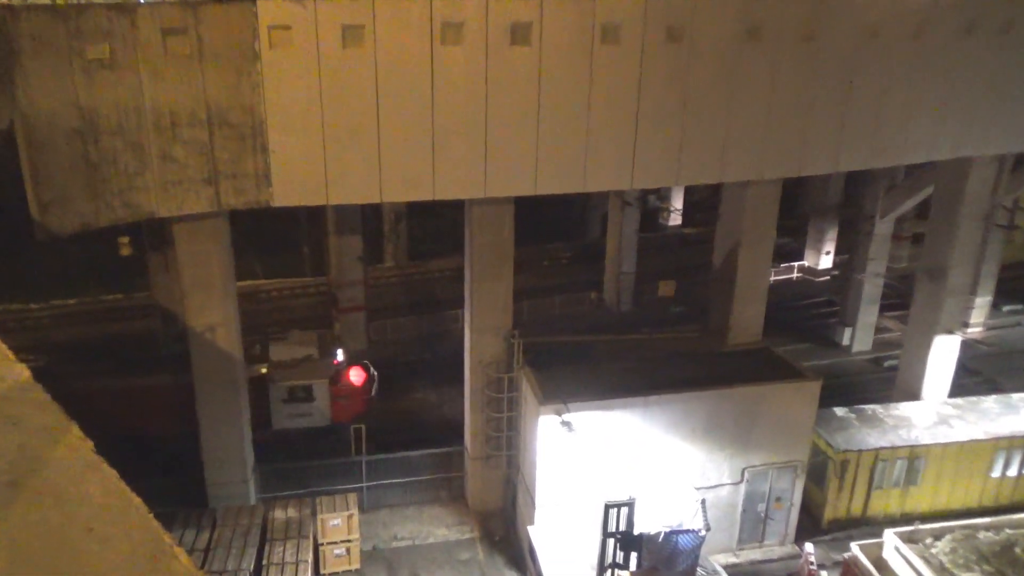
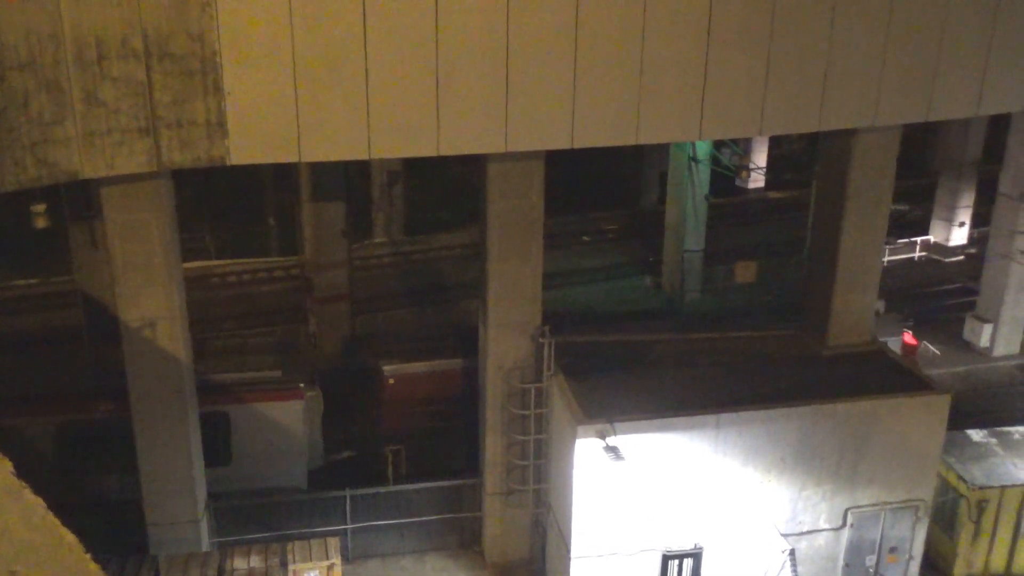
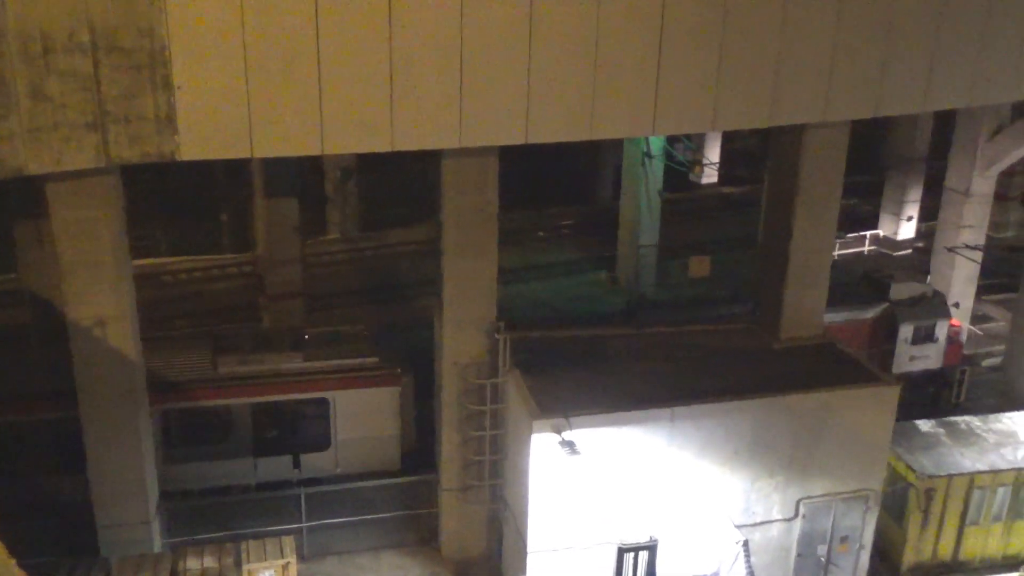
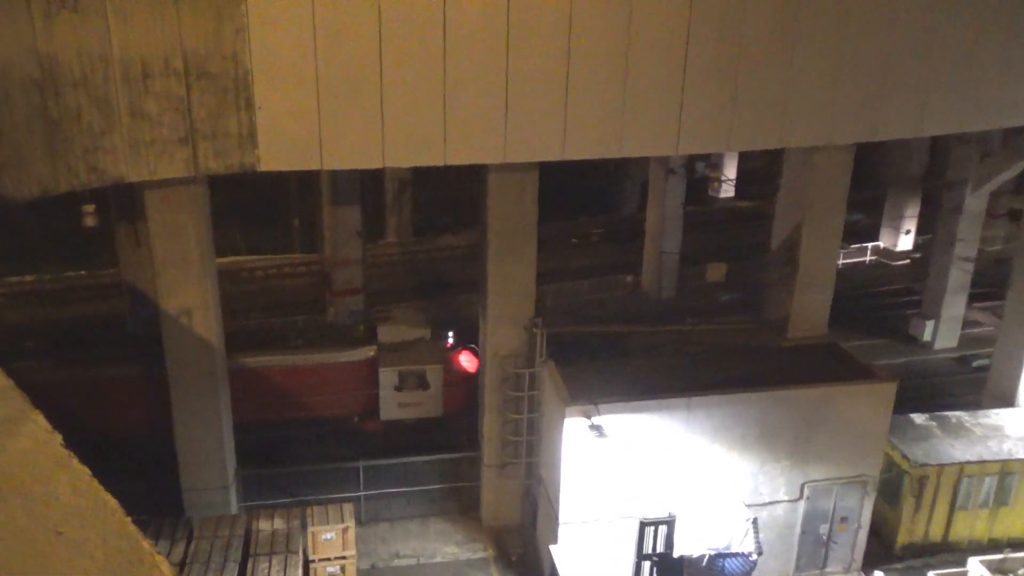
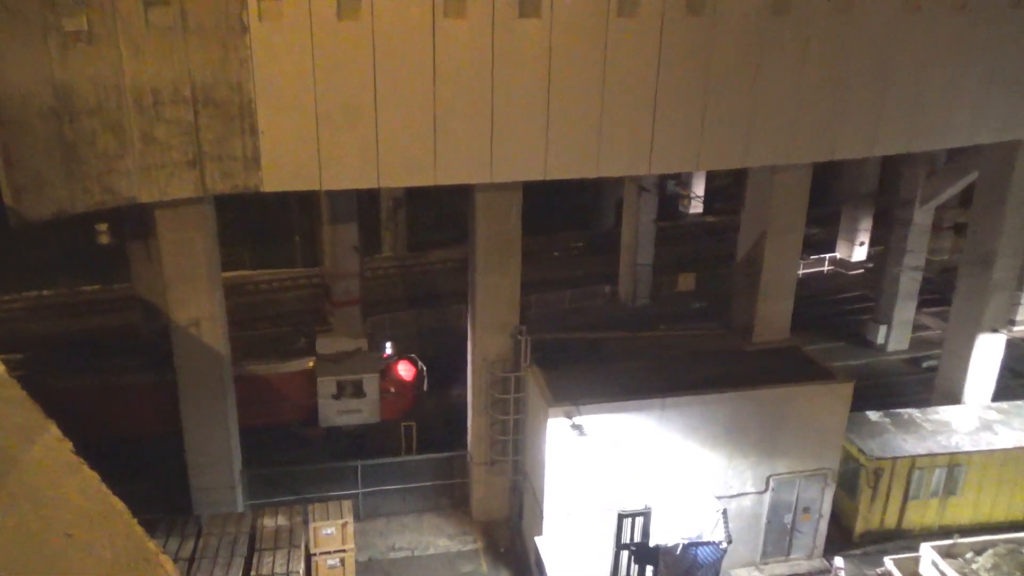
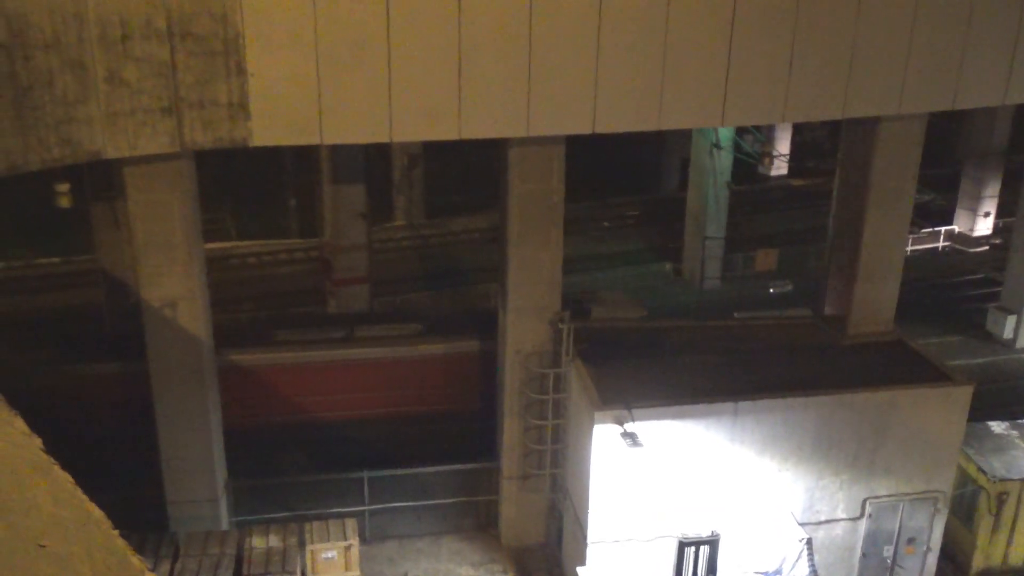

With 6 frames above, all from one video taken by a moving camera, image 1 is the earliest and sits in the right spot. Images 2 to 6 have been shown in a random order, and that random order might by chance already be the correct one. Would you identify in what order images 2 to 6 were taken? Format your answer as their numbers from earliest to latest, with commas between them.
5, 4, 6, 2, 3
